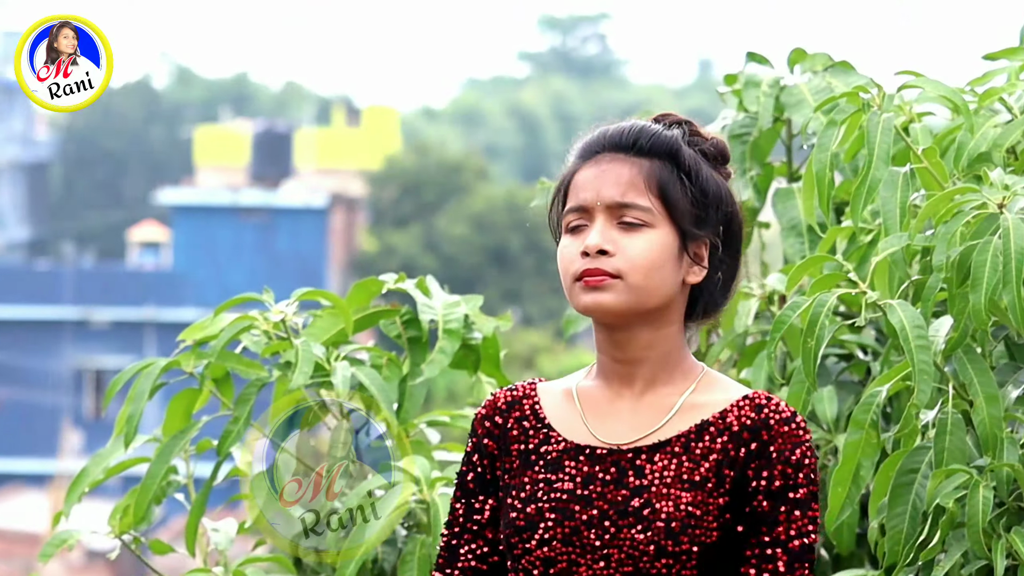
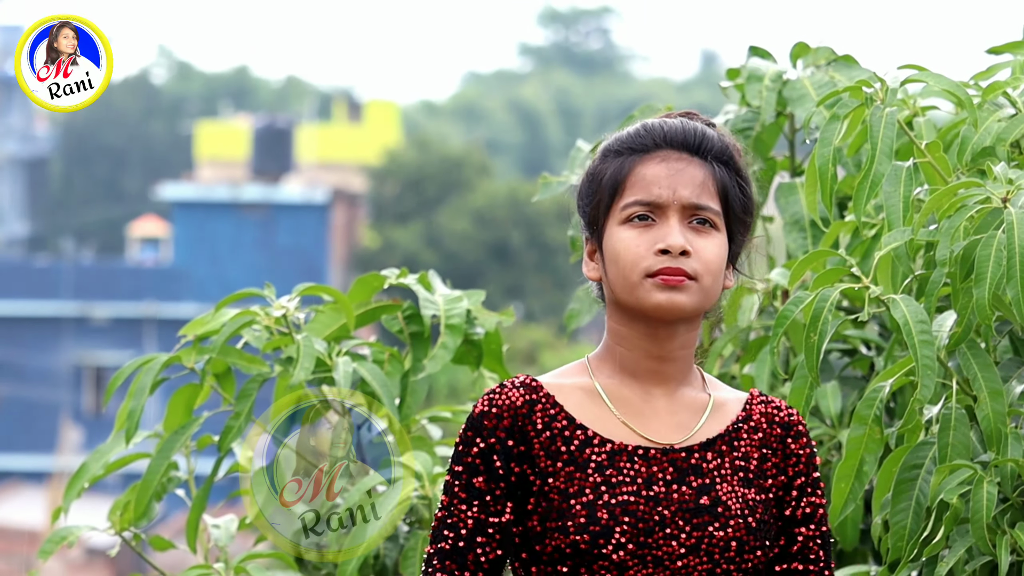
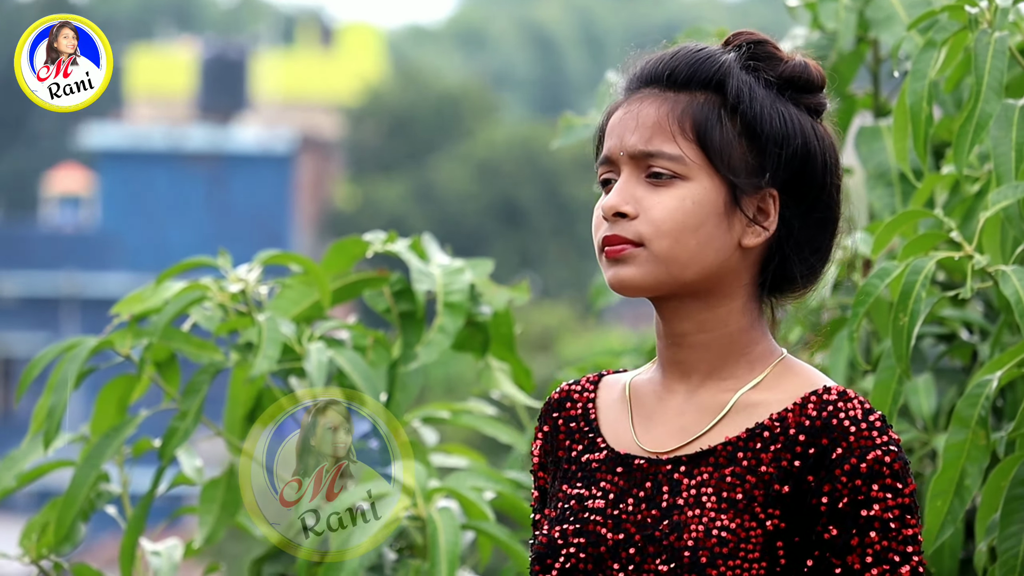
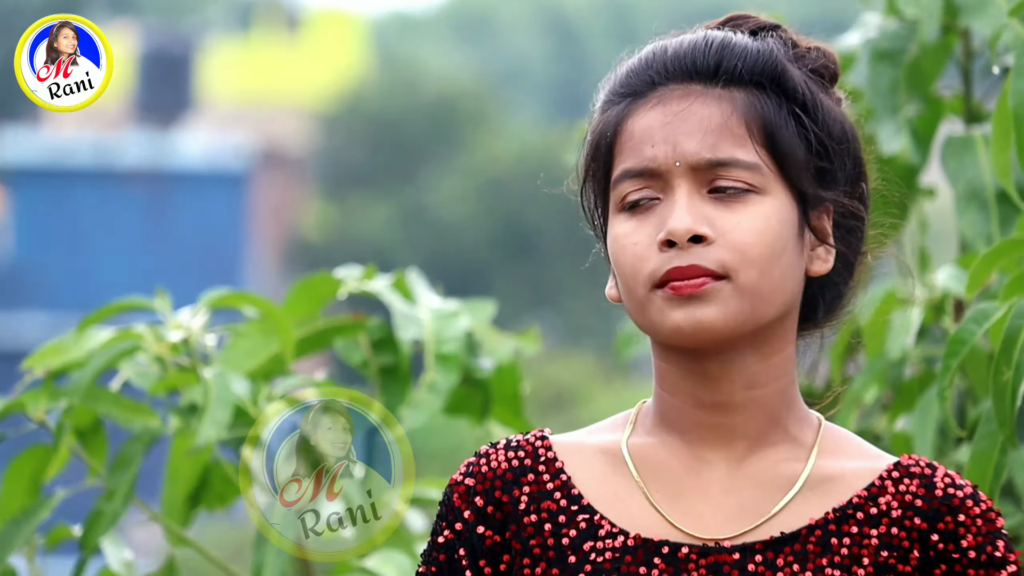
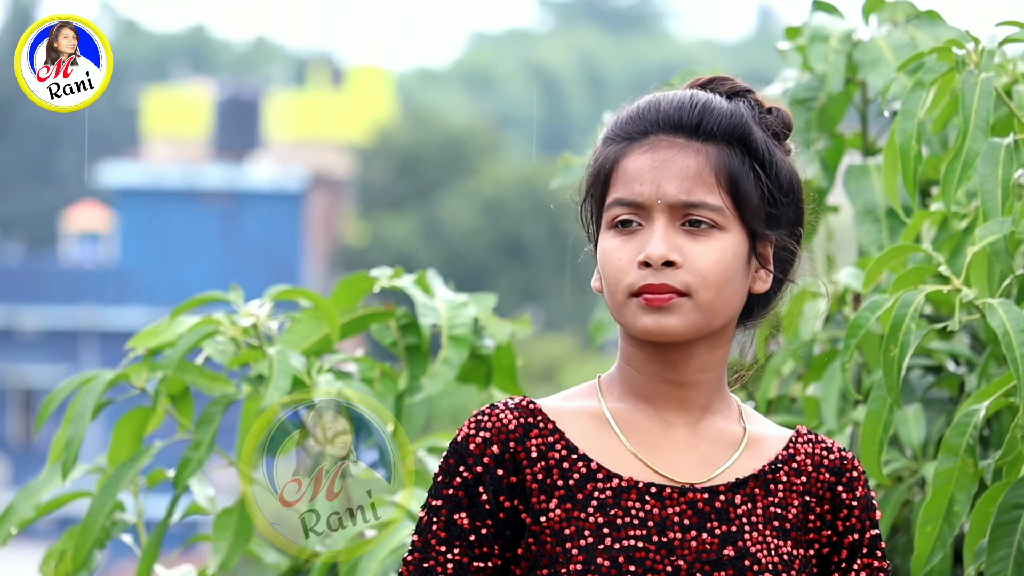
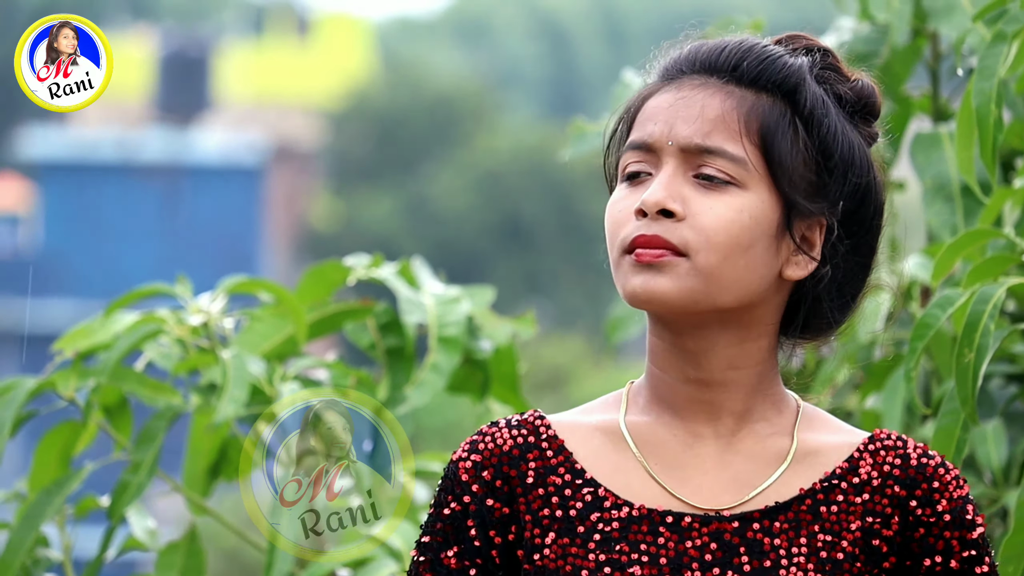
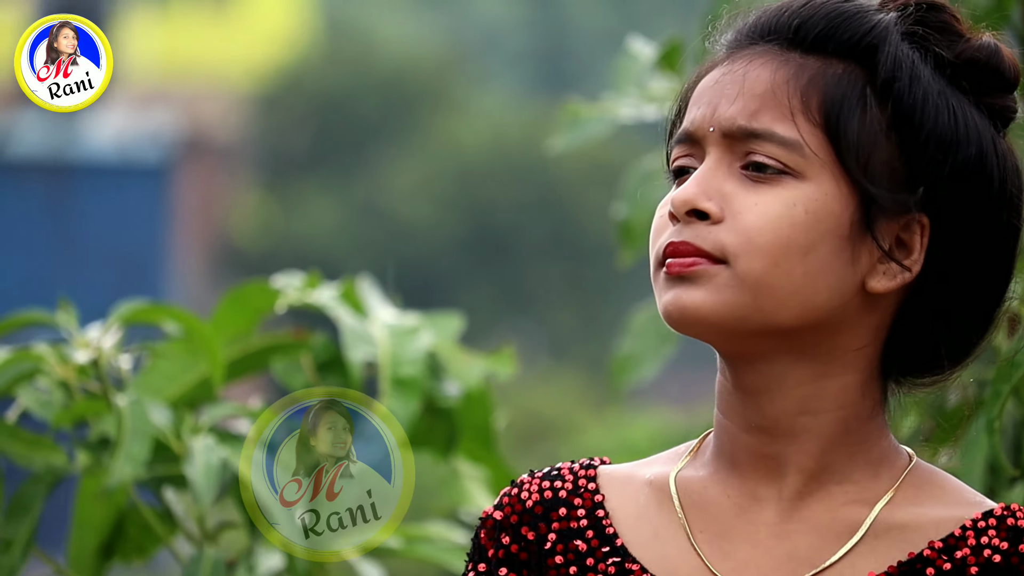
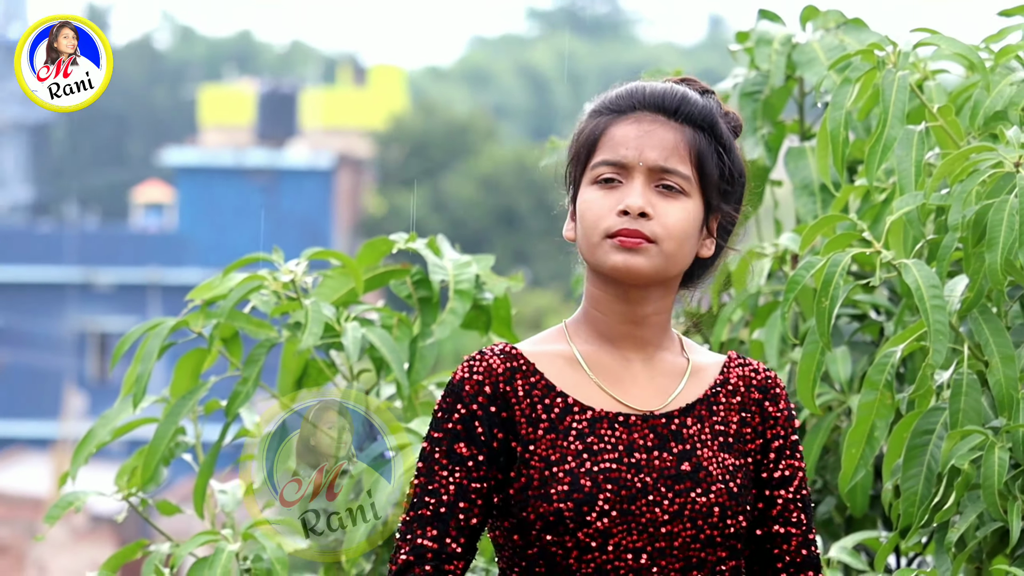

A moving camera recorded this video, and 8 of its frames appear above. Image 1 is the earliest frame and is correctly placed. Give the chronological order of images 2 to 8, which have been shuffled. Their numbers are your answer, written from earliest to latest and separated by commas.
7, 2, 3, 8, 6, 5, 4
